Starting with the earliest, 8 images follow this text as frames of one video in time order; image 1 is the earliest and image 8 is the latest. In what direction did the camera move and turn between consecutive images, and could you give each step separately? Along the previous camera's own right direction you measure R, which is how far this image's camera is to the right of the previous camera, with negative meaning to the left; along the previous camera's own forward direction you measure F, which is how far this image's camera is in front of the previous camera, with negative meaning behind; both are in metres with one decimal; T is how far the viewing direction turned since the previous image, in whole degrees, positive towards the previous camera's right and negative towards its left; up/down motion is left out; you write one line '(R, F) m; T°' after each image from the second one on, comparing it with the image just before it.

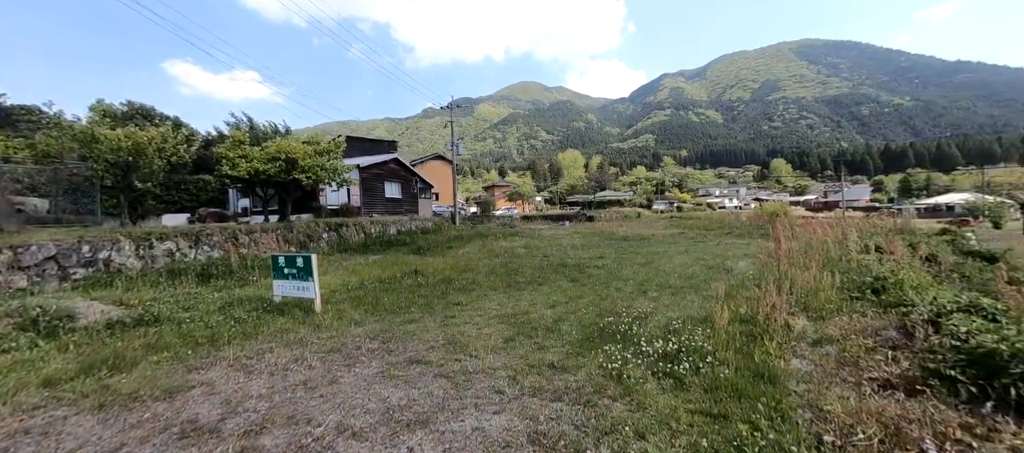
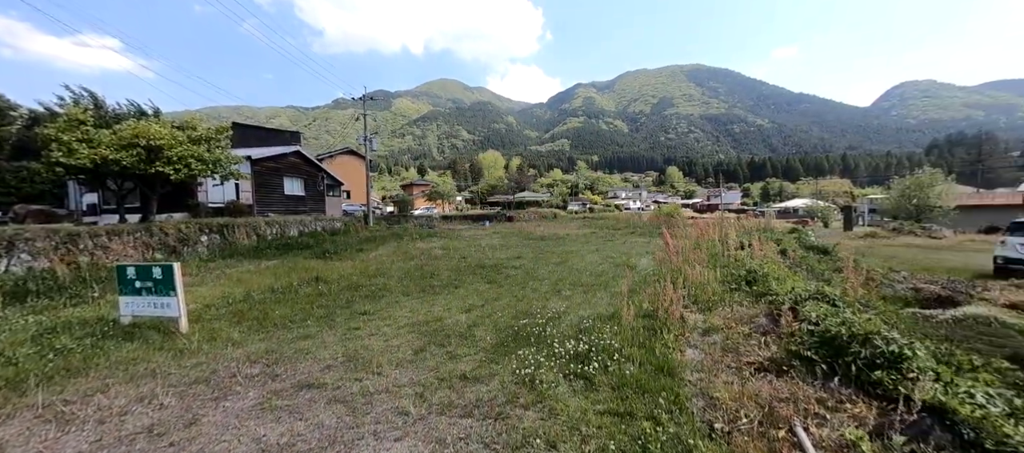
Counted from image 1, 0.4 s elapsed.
(+0.1, +0.2) m; +13°
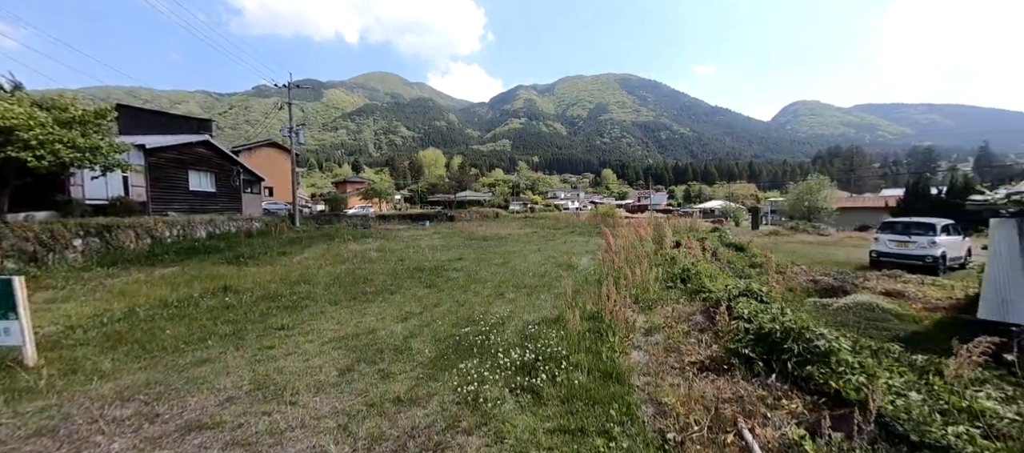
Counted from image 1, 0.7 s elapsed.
(0.0, +0.3) m; +10°
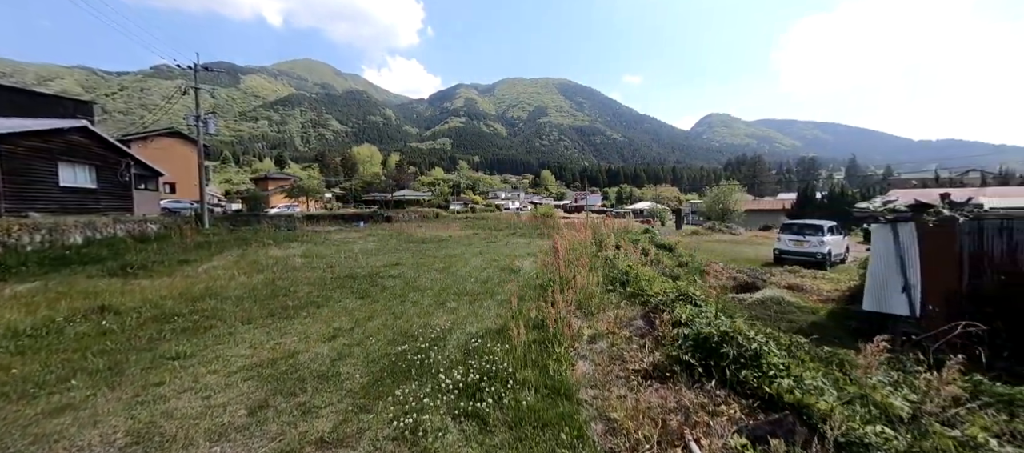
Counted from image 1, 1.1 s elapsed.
(0.0, +0.2) m; +10°
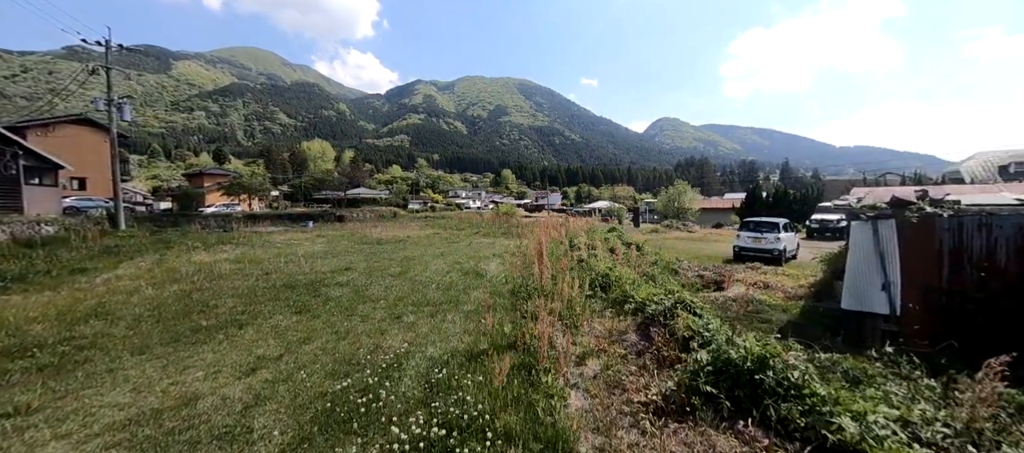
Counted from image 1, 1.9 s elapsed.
(-0.1, +0.7) m; +6°
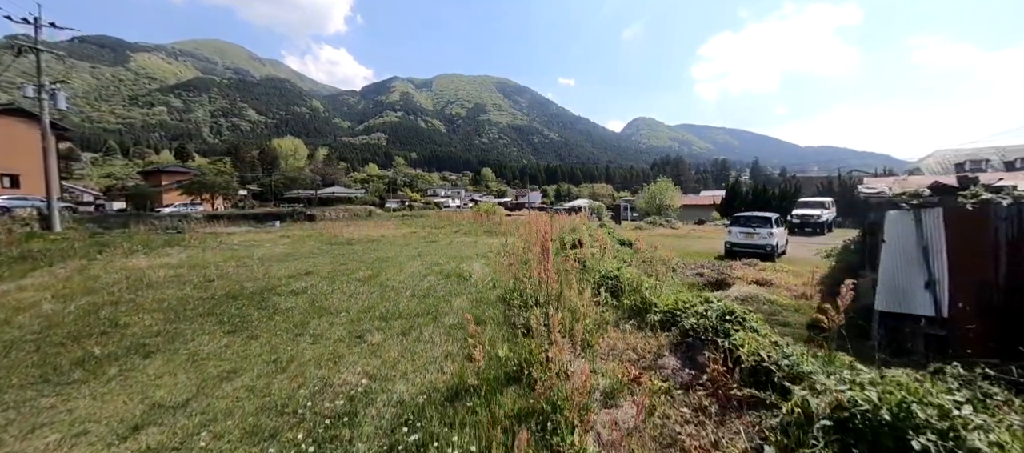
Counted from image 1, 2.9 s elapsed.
(-0.1, +0.9) m; +3°
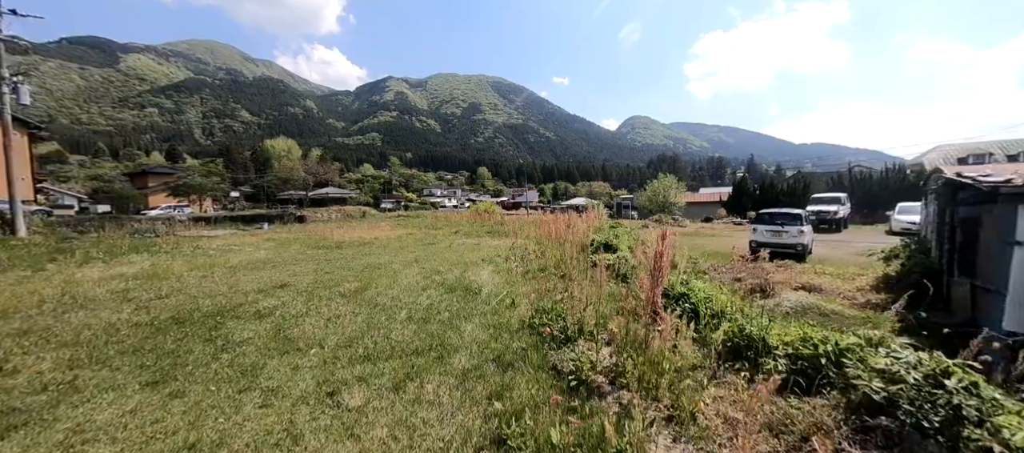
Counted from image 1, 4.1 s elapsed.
(-0.3, +1.1) m; +1°
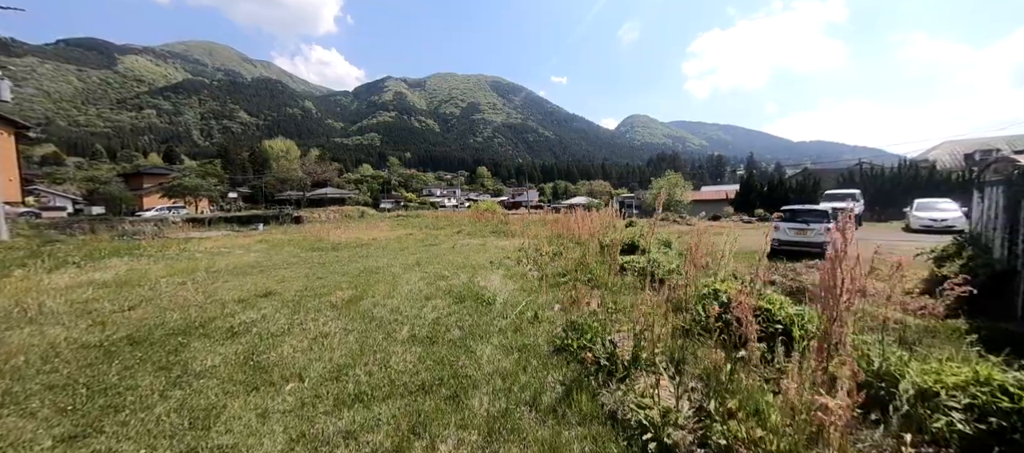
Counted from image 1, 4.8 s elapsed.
(-0.2, +0.7) m; 0°
